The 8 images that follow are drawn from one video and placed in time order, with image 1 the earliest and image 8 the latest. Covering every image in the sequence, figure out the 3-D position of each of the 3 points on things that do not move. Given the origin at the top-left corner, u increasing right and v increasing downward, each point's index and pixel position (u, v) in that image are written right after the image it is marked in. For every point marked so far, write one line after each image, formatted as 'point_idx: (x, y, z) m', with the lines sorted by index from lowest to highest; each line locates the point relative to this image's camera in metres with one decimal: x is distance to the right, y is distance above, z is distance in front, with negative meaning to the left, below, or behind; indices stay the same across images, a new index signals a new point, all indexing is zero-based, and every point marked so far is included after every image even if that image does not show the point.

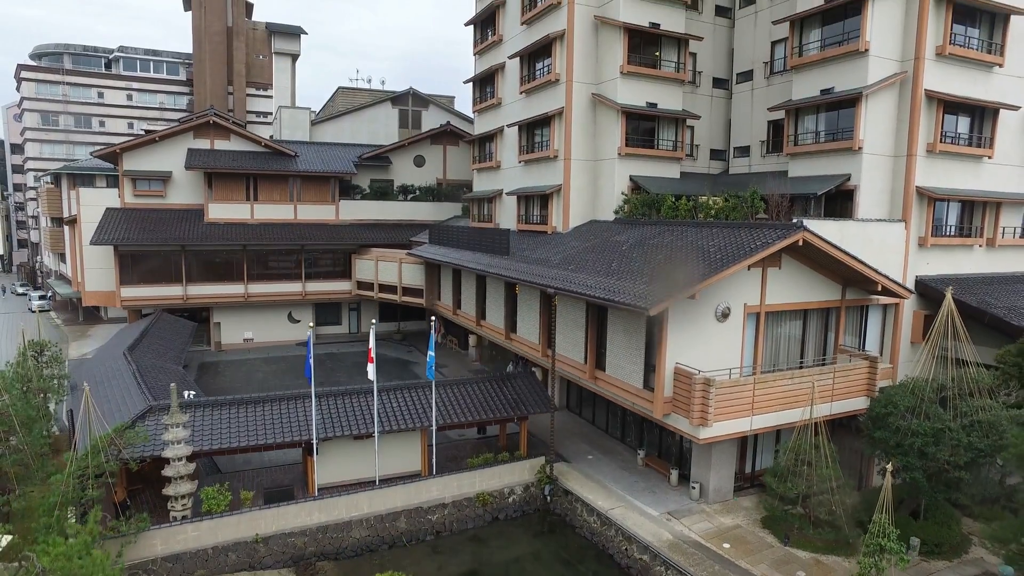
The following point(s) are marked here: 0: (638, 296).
0: (+2.0, -0.1, +11.5) m
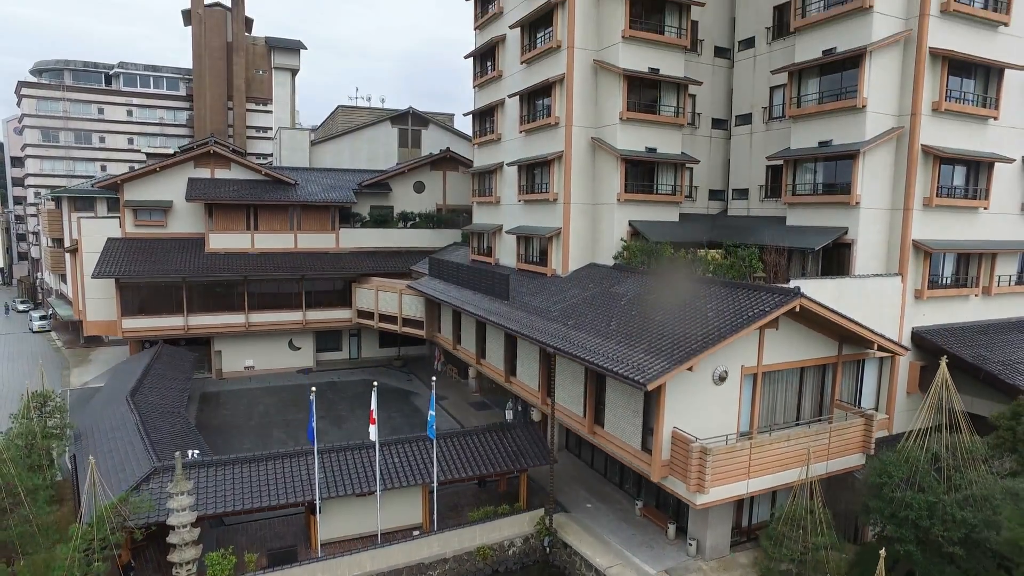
0: (+2.0, -1.3, +11.6) m
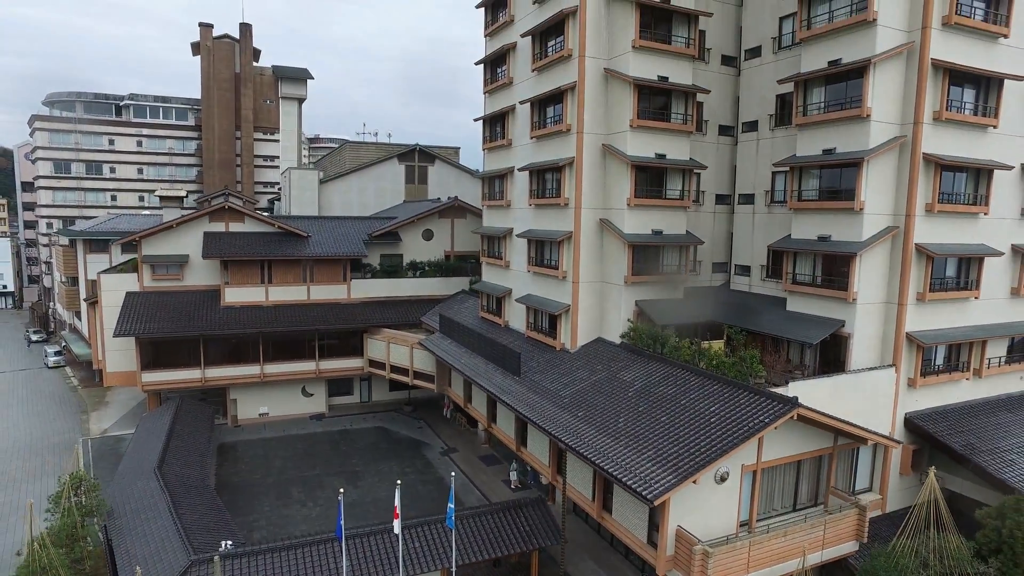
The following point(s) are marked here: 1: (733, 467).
0: (+2.3, -3.4, +12.5) m
1: (+4.4, -3.6, +13.8) m
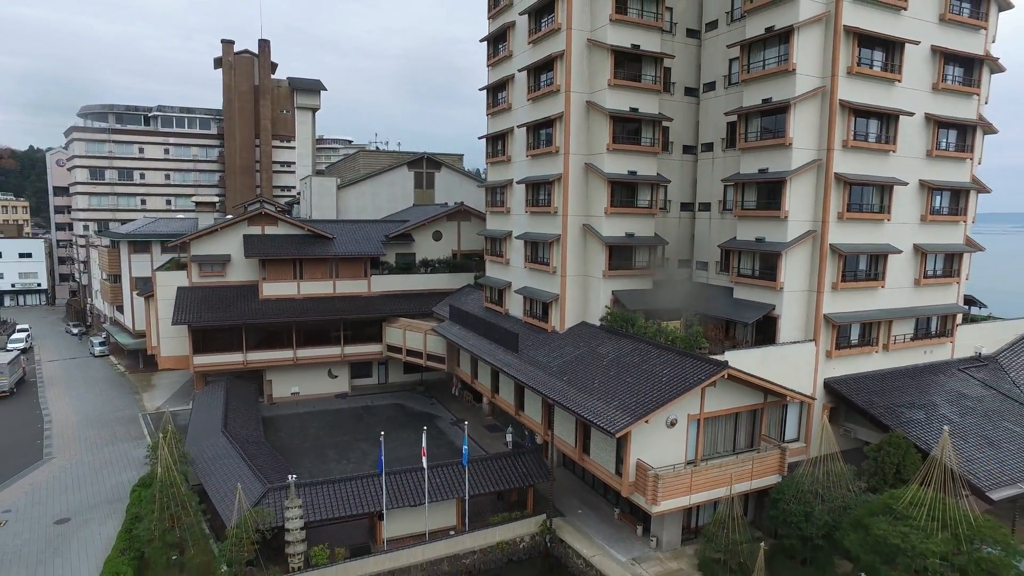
0: (+2.3, -3.2, +16.9) m
1: (+4.4, -3.3, +18.2) m
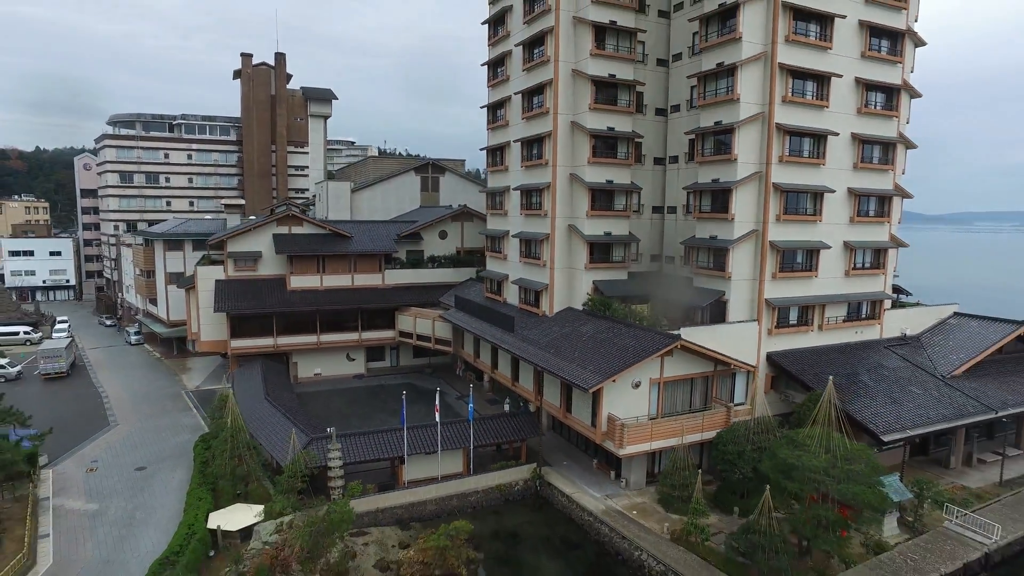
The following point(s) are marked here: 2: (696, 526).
0: (+2.2, -2.8, +21.3) m
1: (+4.3, -3.0, +22.7) m
2: (+5.2, -6.7, +19.7) m
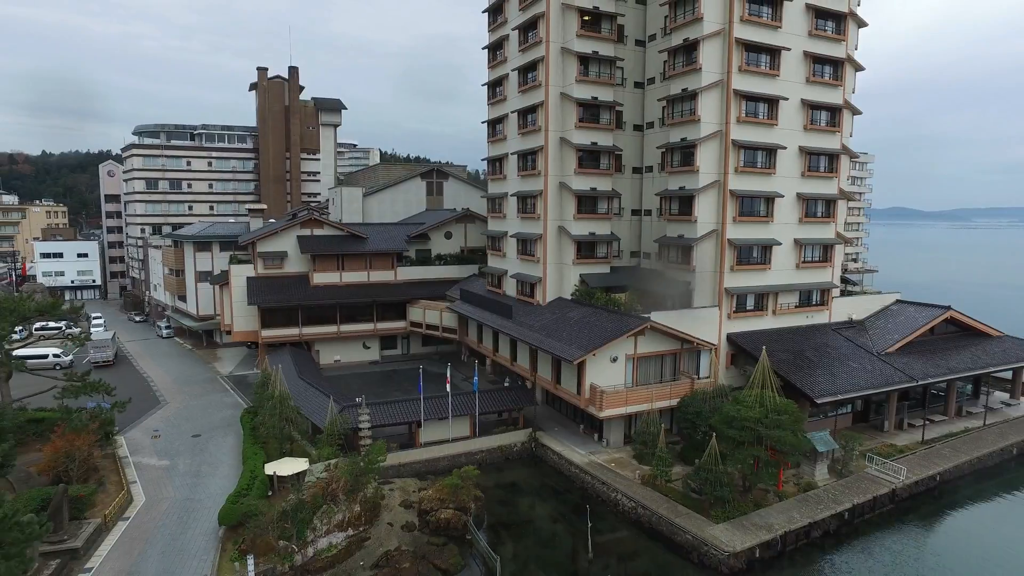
0: (+2.2, -2.5, +25.9) m
1: (+4.3, -2.6, +27.2) m
2: (+5.2, -6.4, +24.3) m
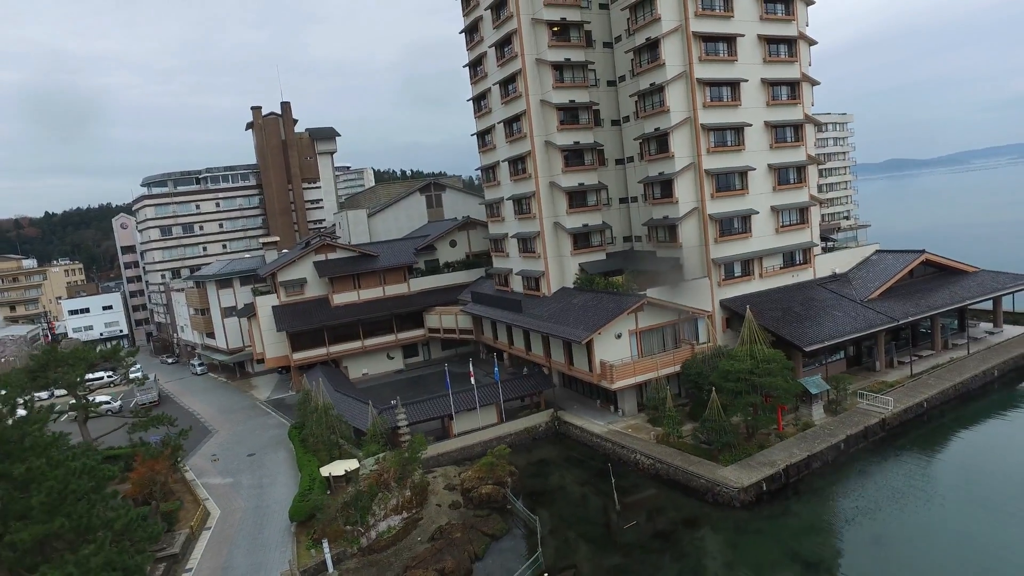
0: (+2.7, -2.0, +28.7) m
1: (+4.8, -1.9, +30.0) m
2: (+6.2, -5.5, +27.1) m
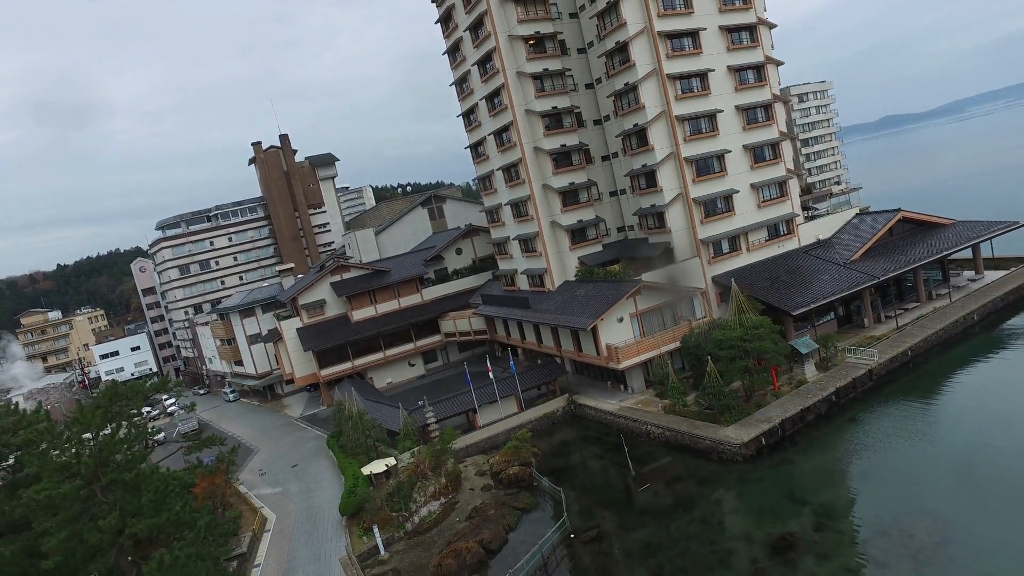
0: (+3.2, -1.6, +31.2) m
1: (+5.3, -1.3, +32.5) m
2: (+7.0, -4.7, +29.5) m
